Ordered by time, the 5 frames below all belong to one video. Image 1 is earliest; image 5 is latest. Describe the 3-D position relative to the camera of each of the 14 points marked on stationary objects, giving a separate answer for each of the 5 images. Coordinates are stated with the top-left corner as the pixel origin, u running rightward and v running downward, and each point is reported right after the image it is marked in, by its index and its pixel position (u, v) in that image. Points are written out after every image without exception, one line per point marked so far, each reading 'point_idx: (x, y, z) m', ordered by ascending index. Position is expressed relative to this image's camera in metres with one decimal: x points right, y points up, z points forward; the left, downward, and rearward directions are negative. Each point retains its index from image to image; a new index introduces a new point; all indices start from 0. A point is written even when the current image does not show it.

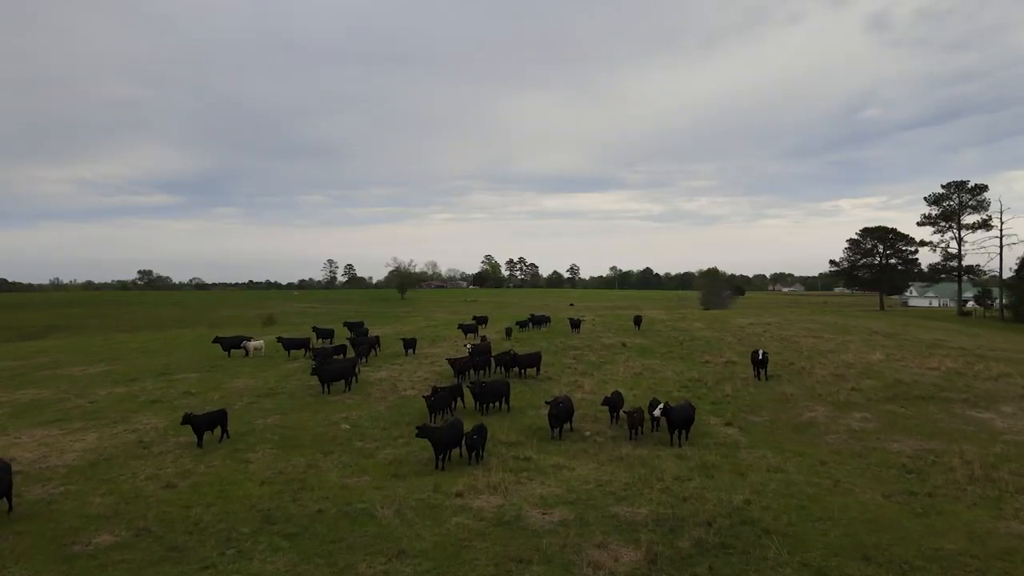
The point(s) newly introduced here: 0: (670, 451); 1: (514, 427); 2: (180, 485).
0: (+4.8, -4.9, +16.1) m
1: (+0.1, -4.8, +18.3) m
2: (-8.5, -5.1, +13.6) m
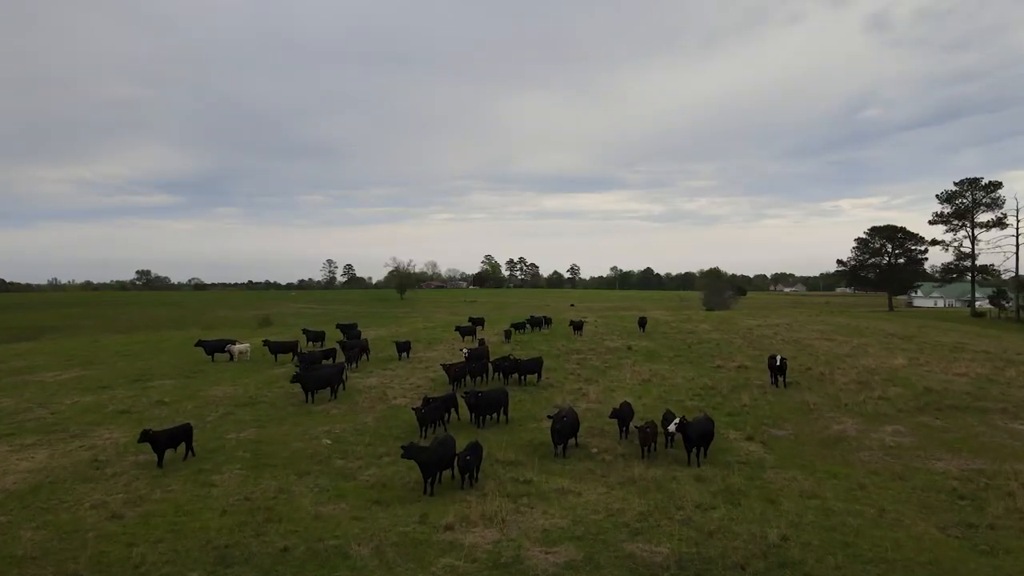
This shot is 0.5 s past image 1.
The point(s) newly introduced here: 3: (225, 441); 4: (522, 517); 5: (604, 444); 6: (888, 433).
0: (+4.7, -4.9, +14.3) m
1: (0.0, -4.8, +16.5) m
2: (-8.5, -5.1, +11.8) m
3: (-9.0, -4.8, +16.7) m
4: (+0.2, -5.1, +11.9) m
5: (+2.8, -4.8, +16.3) m
6: (+12.4, -4.8, +17.6) m
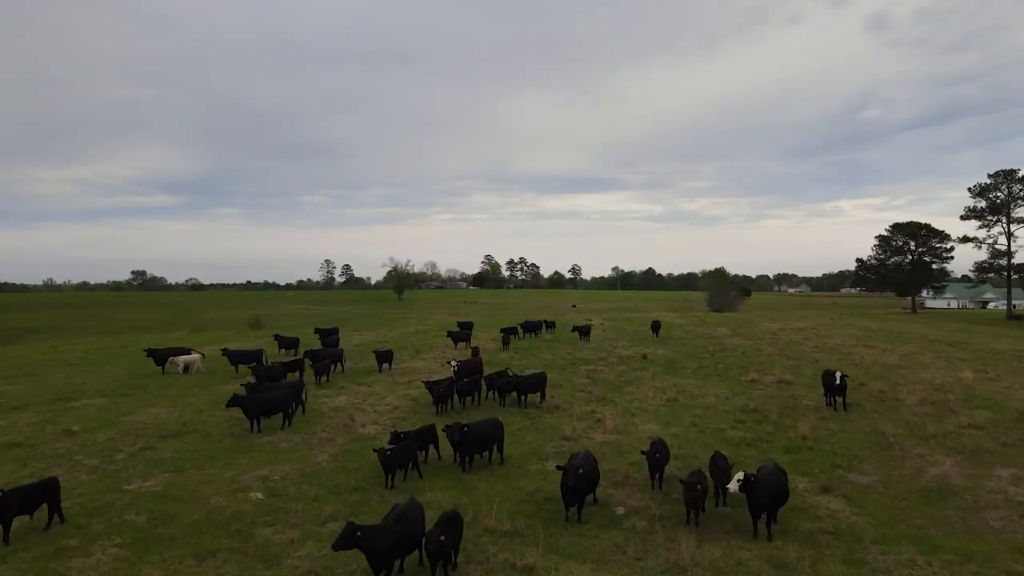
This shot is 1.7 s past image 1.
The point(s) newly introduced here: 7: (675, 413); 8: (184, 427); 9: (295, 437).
0: (+4.6, -4.9, +9.9) m
1: (-0.1, -4.8, +12.2) m
2: (-8.6, -5.1, +7.5) m
3: (-9.1, -4.8, +12.4) m
4: (+0.1, -5.1, +7.6) m
5: (+2.7, -4.8, +11.9) m
6: (+12.3, -4.8, +13.3) m
7: (+5.8, -4.5, +18.9) m
8: (-10.9, -4.6, +17.6) m
9: (-6.7, -4.7, +16.6) m
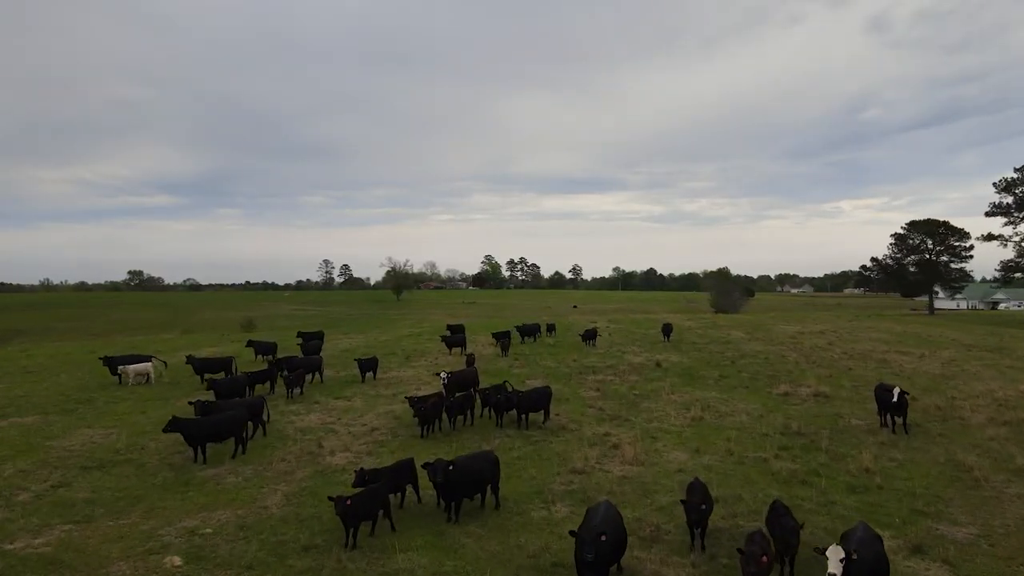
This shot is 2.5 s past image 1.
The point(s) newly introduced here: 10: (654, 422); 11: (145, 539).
0: (+4.6, -4.9, +7.0) m
1: (-0.1, -4.8, +9.2) m
2: (-8.7, -5.1, +4.5) m
3: (-9.2, -4.8, +9.4) m
4: (+0.1, -5.1, +4.6) m
5: (+2.6, -4.8, +9.0) m
6: (+12.3, -4.8, +10.3) m
7: (+5.8, -4.5, +15.9) m
8: (-10.9, -4.6, +14.7) m
9: (-6.8, -4.6, +13.6) m
10: (+4.6, -4.4, +17.4) m
11: (-7.0, -4.8, +10.3) m
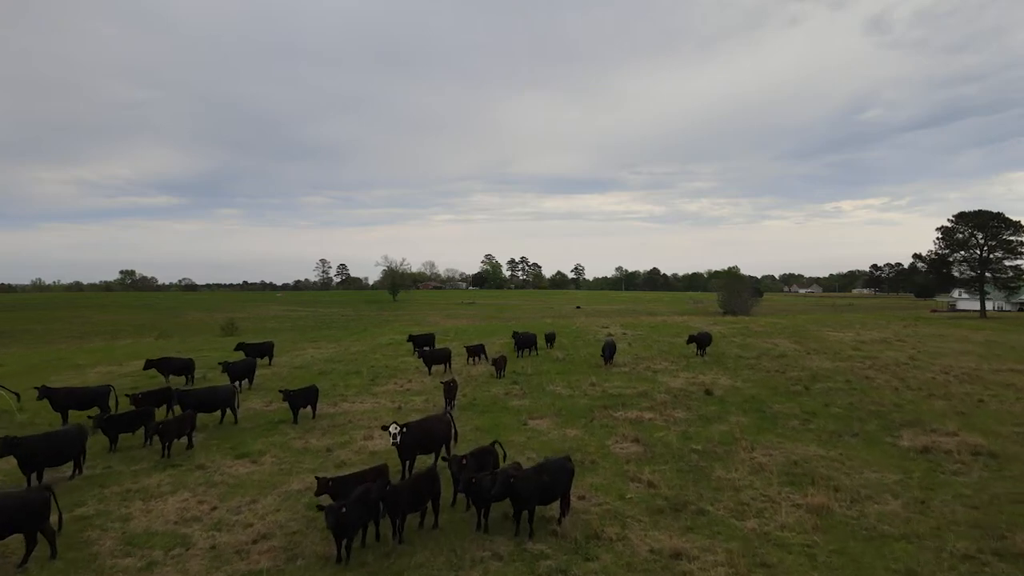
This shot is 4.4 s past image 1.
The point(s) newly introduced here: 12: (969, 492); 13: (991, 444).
0: (+4.4, -4.9, -0.4) m
1: (-0.2, -4.8, +1.9) m
2: (-8.8, -5.0, -2.8) m
3: (-9.3, -4.8, +2.1) m
4: (-0.1, -5.1, -2.7) m
5: (+2.5, -4.7, +1.6) m
6: (+12.2, -4.8, +3.0) m
7: (+5.6, -4.5, +8.6) m
8: (-11.1, -4.6, +7.3) m
9: (-6.9, -4.6, +6.3) m
10: (+4.5, -4.4, +10.0) m
11: (-7.2, -4.8, +2.9) m
12: (+9.8, -4.3, +11.5) m
13: (+12.7, -4.1, +14.3) m
